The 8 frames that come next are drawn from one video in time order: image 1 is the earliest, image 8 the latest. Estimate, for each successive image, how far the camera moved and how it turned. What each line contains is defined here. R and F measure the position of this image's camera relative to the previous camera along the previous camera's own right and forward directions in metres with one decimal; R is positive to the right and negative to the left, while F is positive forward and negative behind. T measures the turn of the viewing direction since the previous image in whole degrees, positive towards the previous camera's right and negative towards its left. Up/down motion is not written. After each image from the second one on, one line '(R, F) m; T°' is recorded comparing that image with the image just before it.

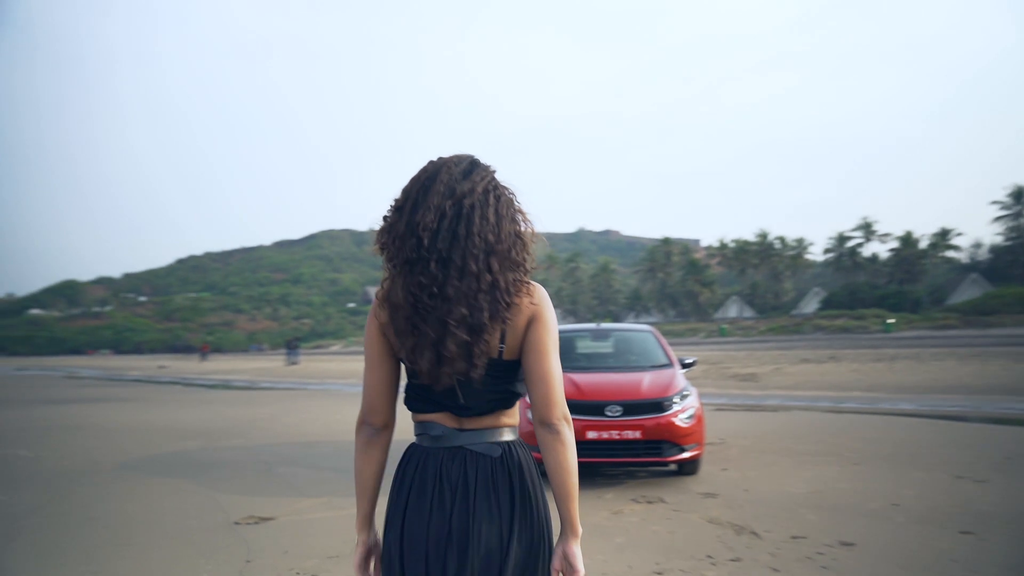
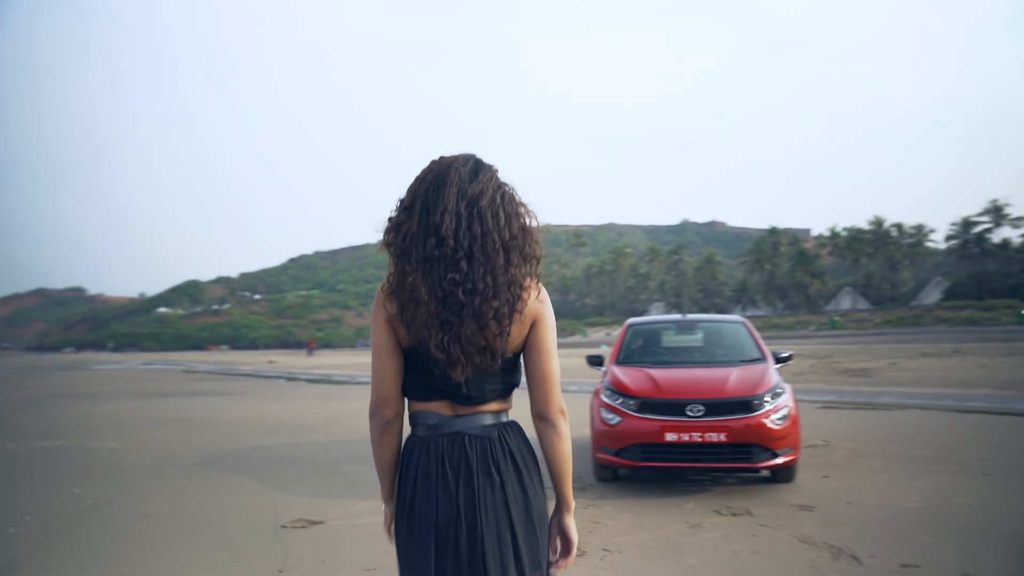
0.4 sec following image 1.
(+0.3, +0.6) m; -8°
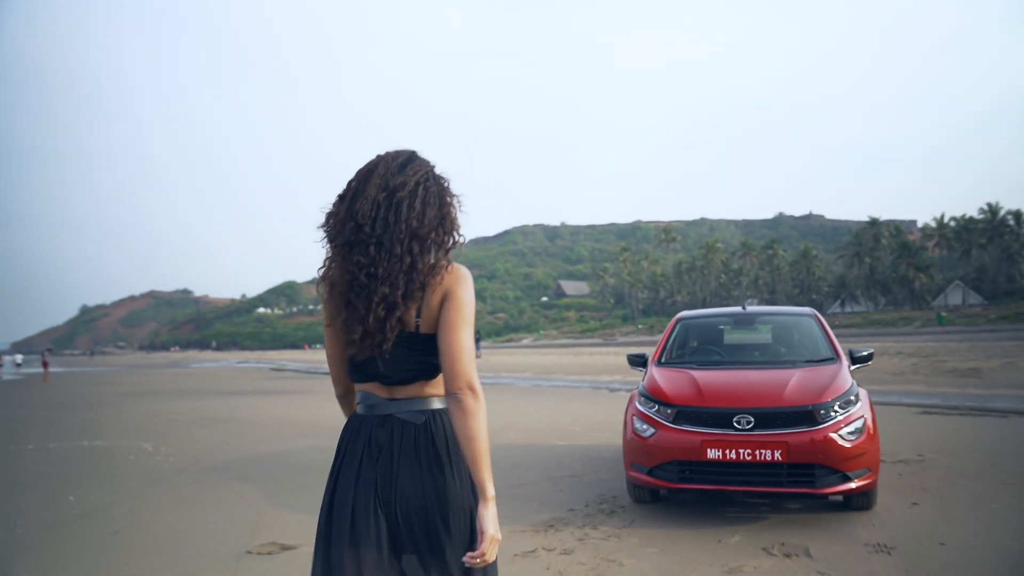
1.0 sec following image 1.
(+0.6, +1.0) m; -7°
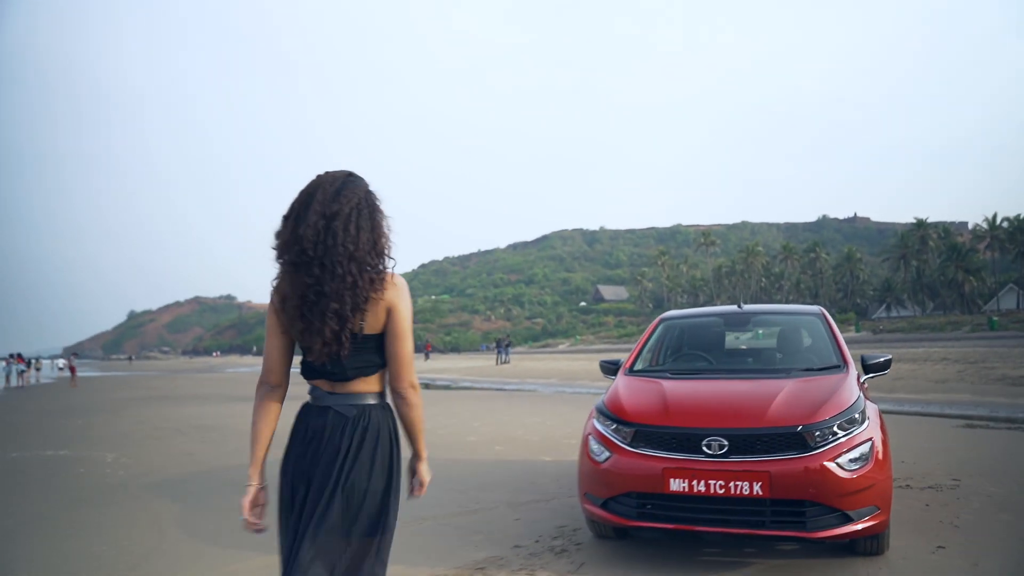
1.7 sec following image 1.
(+0.7, +1.0) m; -3°
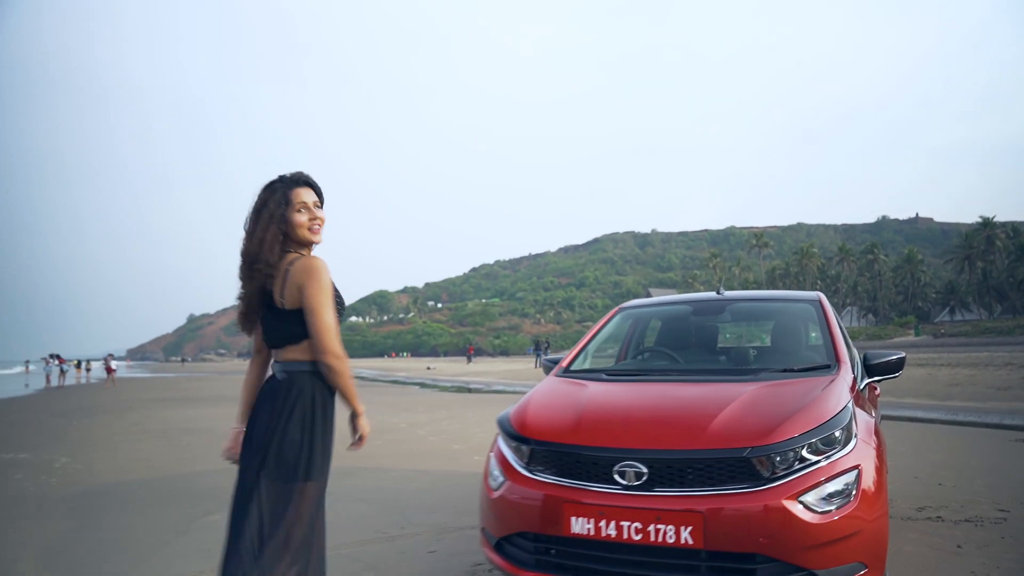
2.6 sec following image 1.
(+0.8, +1.1) m; -4°
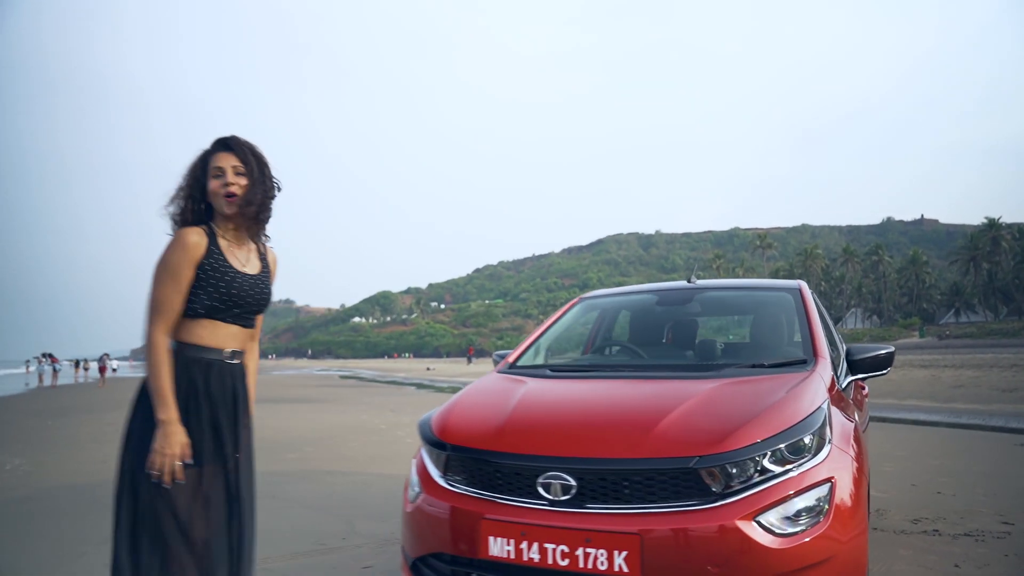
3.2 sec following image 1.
(+0.3, +0.5) m; 0°
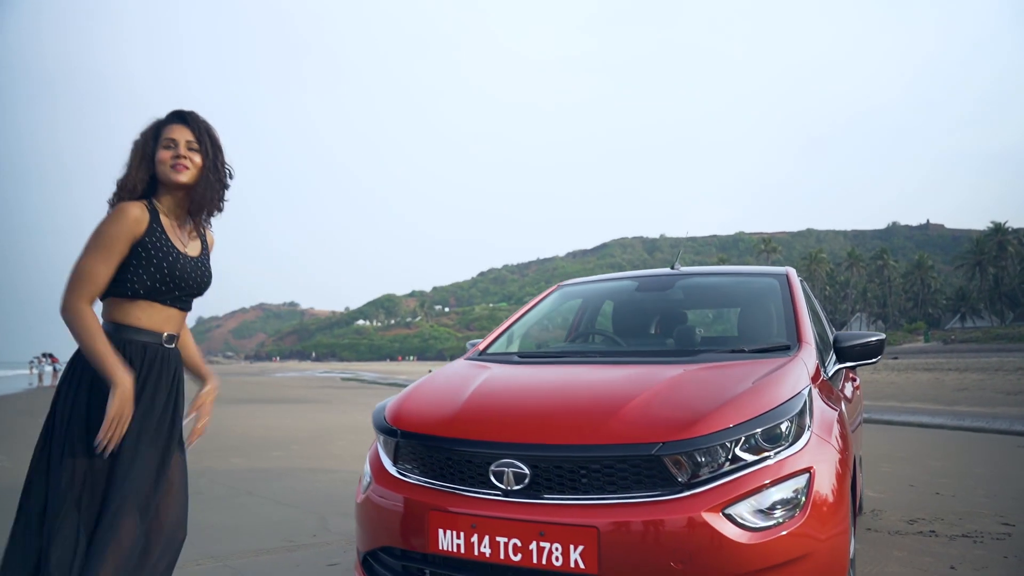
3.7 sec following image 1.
(+0.2, +0.2) m; 0°
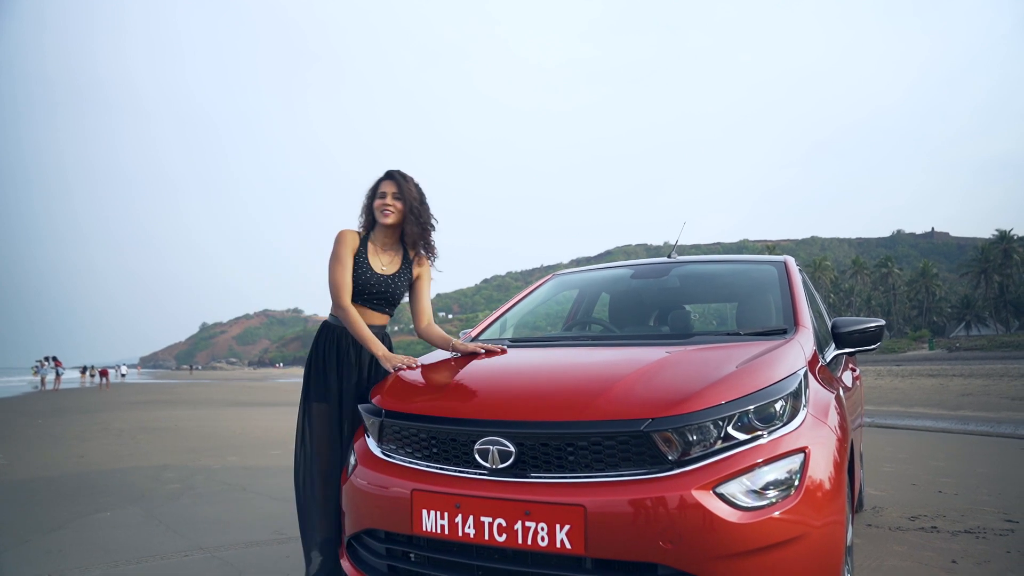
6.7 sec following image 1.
(+0.1, +0.1) m; 0°
